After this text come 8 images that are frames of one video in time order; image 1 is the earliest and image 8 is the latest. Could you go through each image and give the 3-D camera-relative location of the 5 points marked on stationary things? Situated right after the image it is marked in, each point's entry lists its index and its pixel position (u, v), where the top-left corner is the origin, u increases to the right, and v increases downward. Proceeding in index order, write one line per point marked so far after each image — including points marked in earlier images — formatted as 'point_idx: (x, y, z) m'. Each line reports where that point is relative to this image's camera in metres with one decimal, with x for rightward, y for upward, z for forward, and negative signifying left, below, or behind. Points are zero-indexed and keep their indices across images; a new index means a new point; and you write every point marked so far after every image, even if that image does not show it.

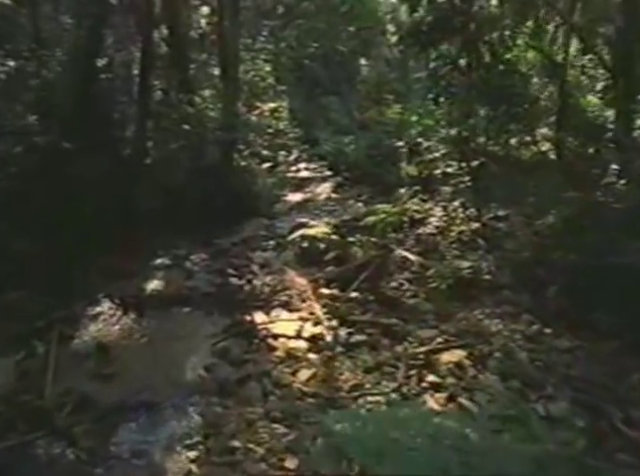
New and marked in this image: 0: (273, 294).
0: (-0.2, -0.3, +3.4) m
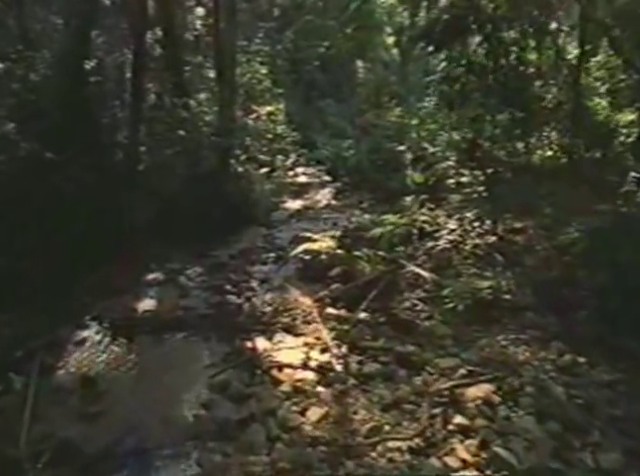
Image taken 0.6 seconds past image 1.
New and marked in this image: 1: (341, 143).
0: (-0.2, -0.4, +3.2) m
1: (+0.2, +1.3, +8.7) m
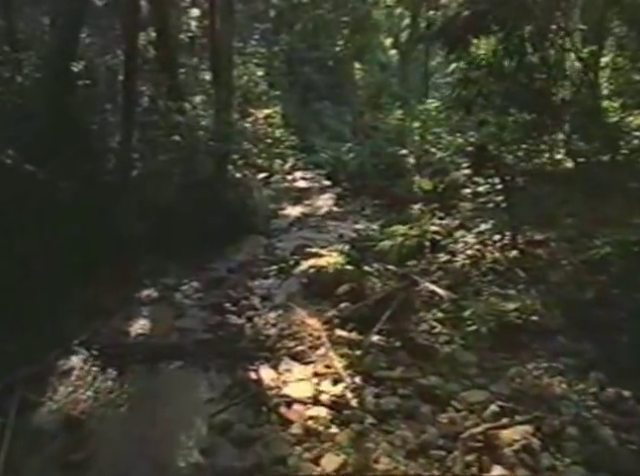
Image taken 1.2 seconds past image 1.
0: (-0.2, -0.5, +2.9) m
1: (+0.2, +1.2, +8.4) m
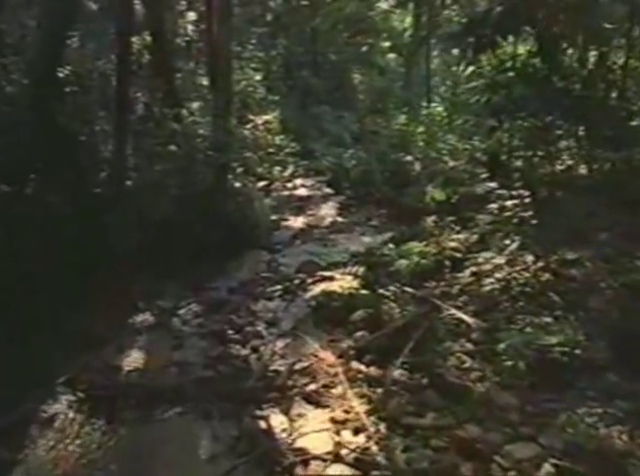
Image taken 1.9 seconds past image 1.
0: (-0.1, -0.6, +2.6) m
1: (+0.2, +1.1, +8.1) m
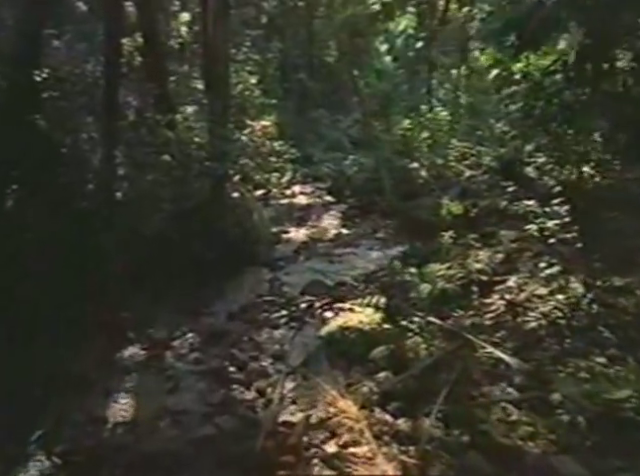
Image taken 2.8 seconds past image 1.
0: (0.0, -0.7, +2.2) m
1: (+0.3, +0.9, +7.7) m
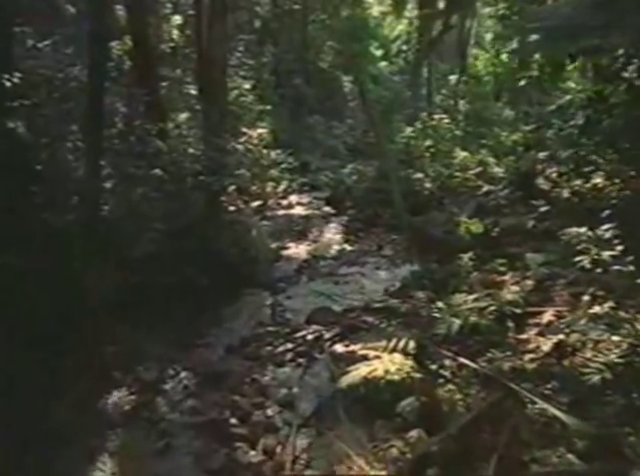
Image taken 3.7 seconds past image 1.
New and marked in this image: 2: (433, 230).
0: (0.0, -0.8, +1.8) m
1: (+0.3, +0.8, +7.3) m
2: (+0.9, +0.1, +5.3) m
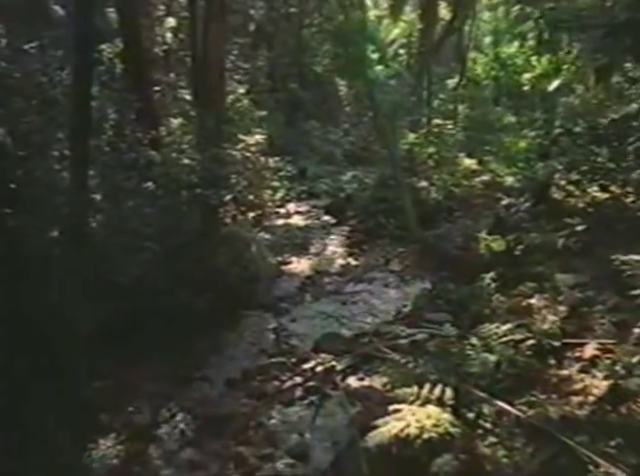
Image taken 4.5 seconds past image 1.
0: (+0.1, -0.9, +1.5) m
1: (+0.3, +0.7, +7.0) m
2: (+1.0, 0.0, +5.0) m
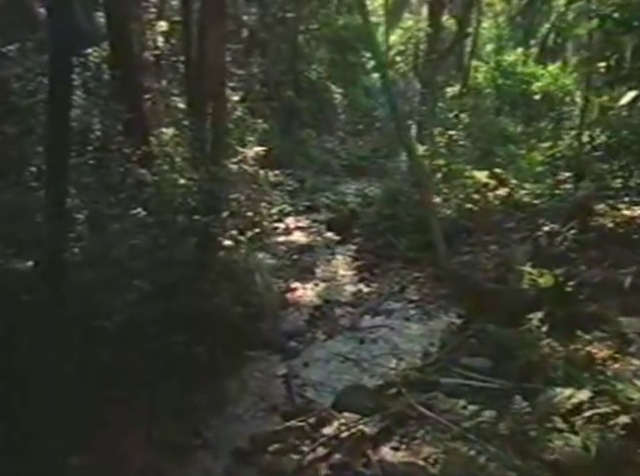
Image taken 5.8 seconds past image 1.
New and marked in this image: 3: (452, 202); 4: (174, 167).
0: (+0.2, -1.0, +0.9) m
1: (+0.3, +0.5, +6.5) m
2: (+1.0, -0.2, +4.5) m
3: (+1.2, +0.3, +5.8) m
4: (-0.9, +0.4, +3.9) m
